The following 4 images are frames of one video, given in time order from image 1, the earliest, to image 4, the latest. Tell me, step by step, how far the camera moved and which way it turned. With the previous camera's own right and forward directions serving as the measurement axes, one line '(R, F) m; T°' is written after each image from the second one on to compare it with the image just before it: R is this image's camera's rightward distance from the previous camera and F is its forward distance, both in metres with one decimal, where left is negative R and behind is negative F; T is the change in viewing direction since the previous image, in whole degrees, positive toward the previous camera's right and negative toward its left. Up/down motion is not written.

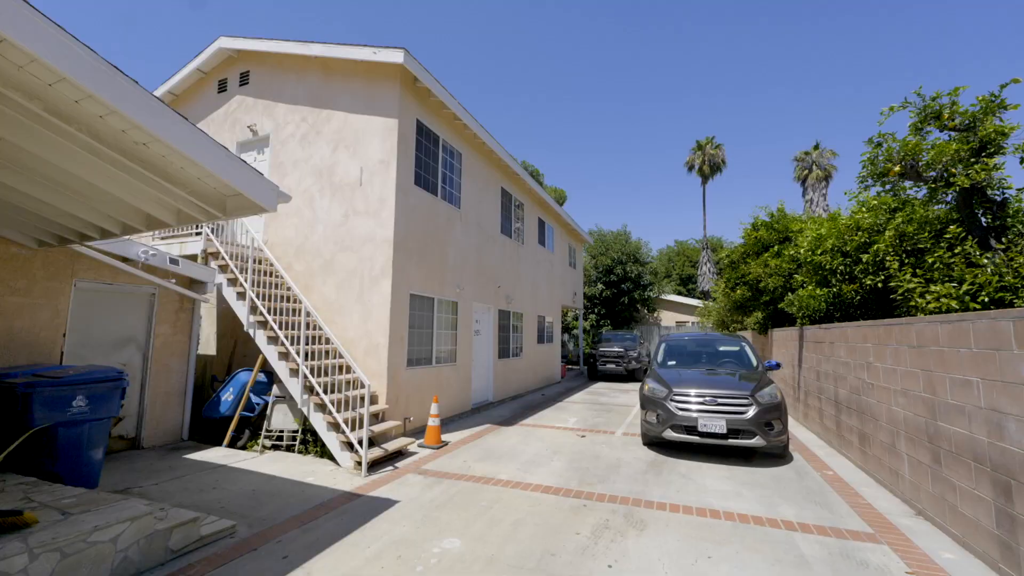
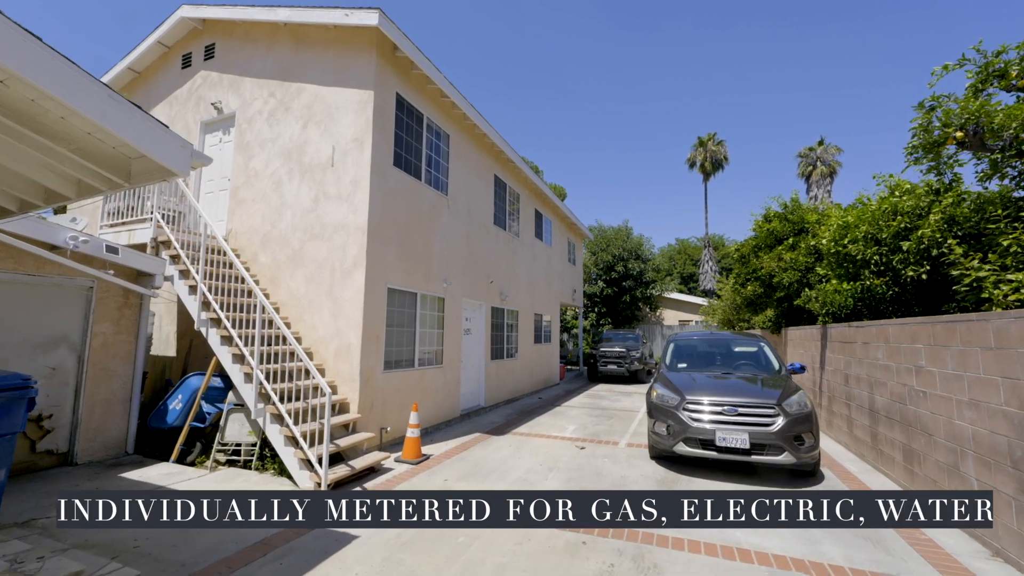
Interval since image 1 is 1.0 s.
(+0.1, +0.8) m; 0°
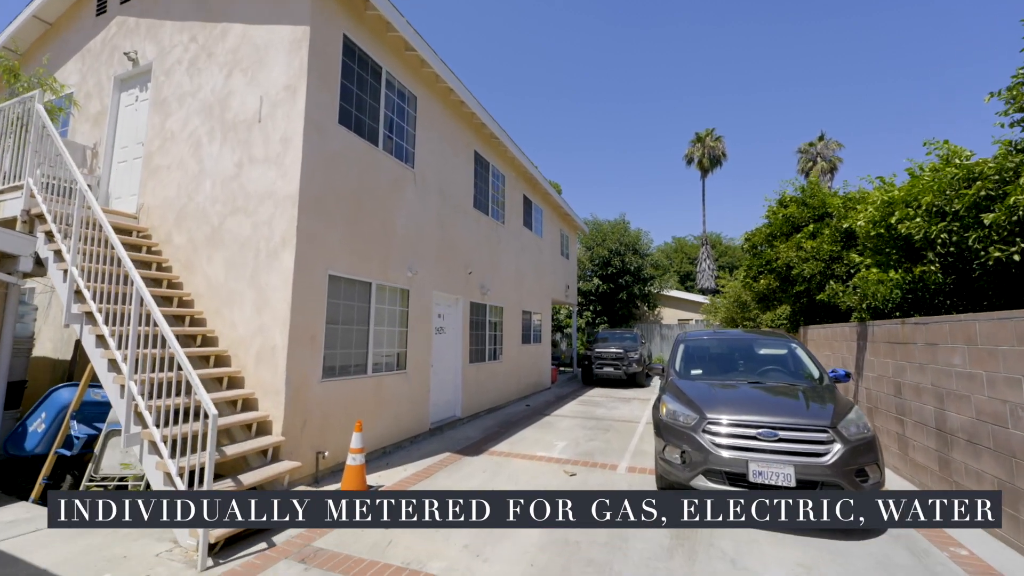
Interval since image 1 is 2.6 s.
(+0.3, +1.3) m; +1°
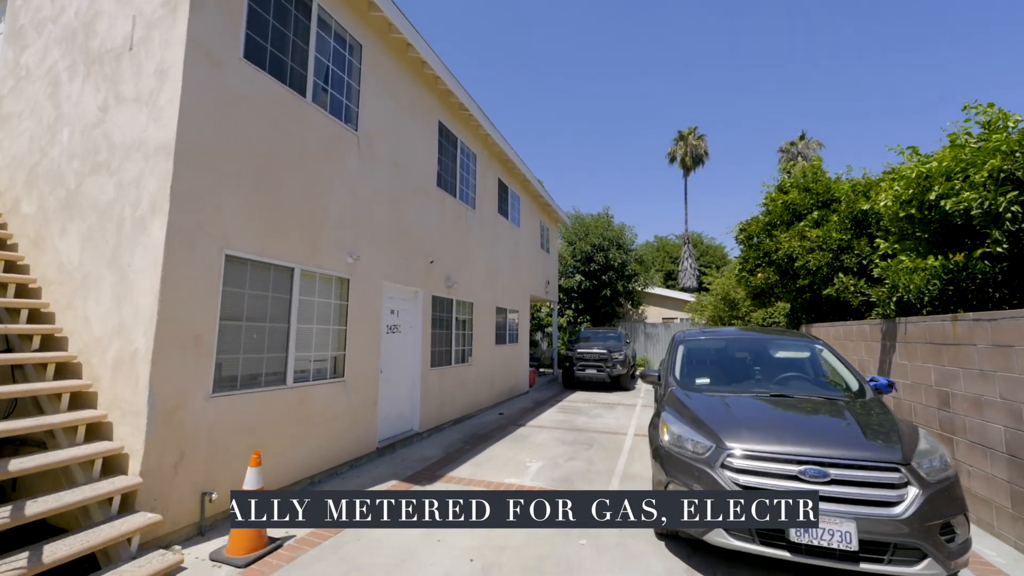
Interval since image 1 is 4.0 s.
(+0.2, +1.2) m; +2°
